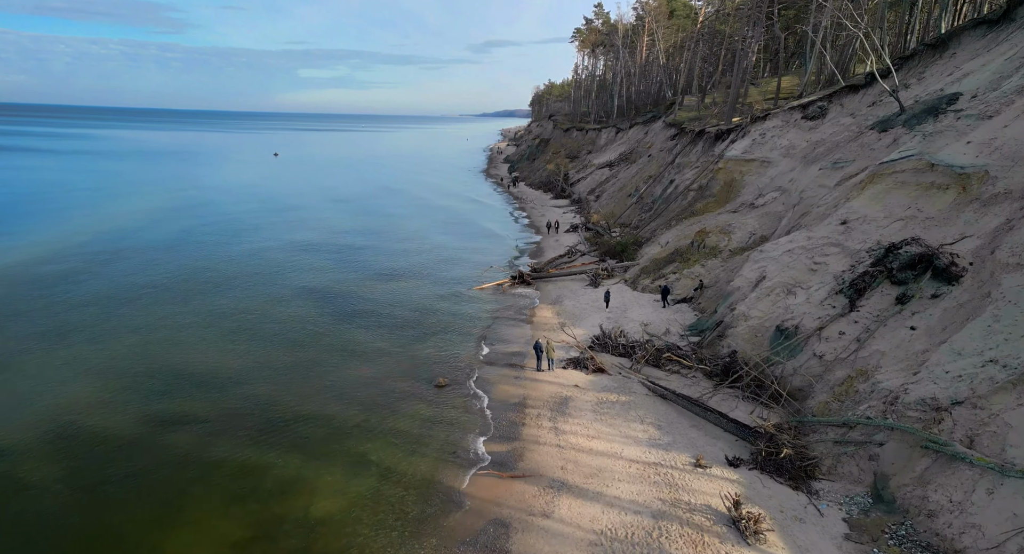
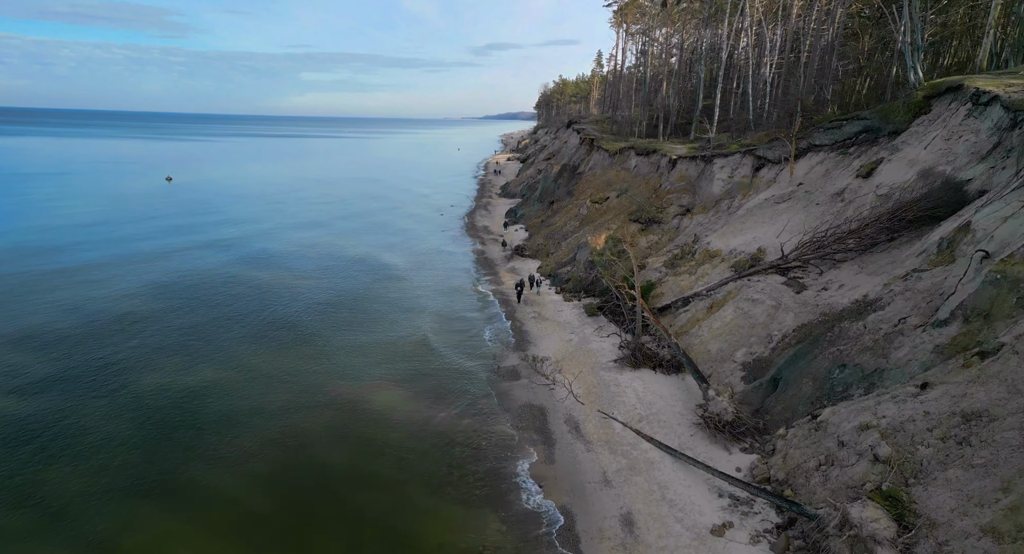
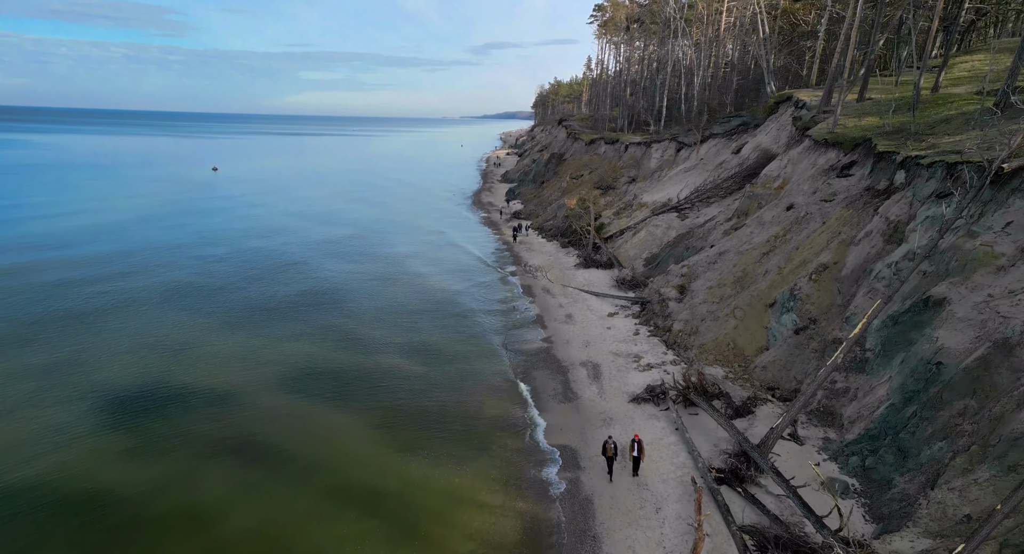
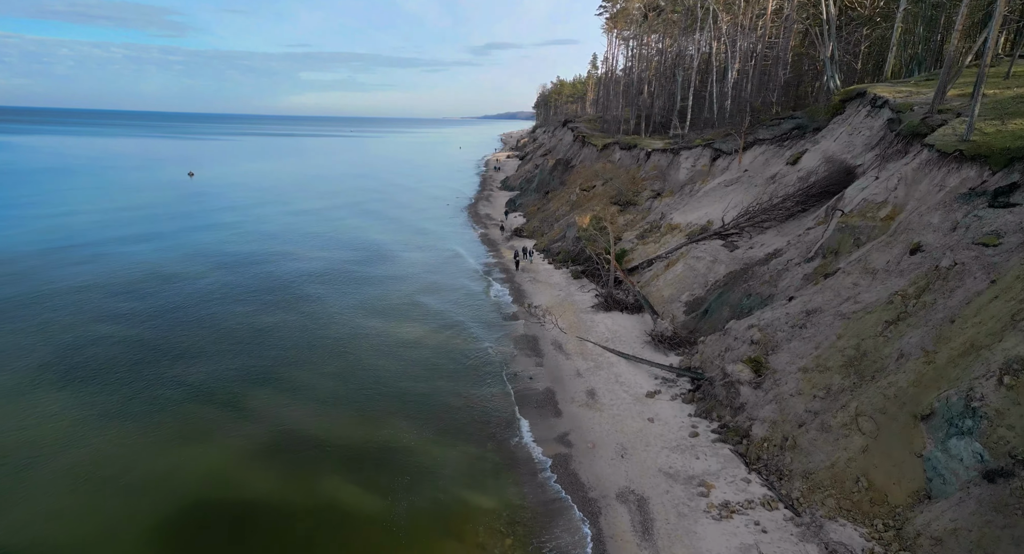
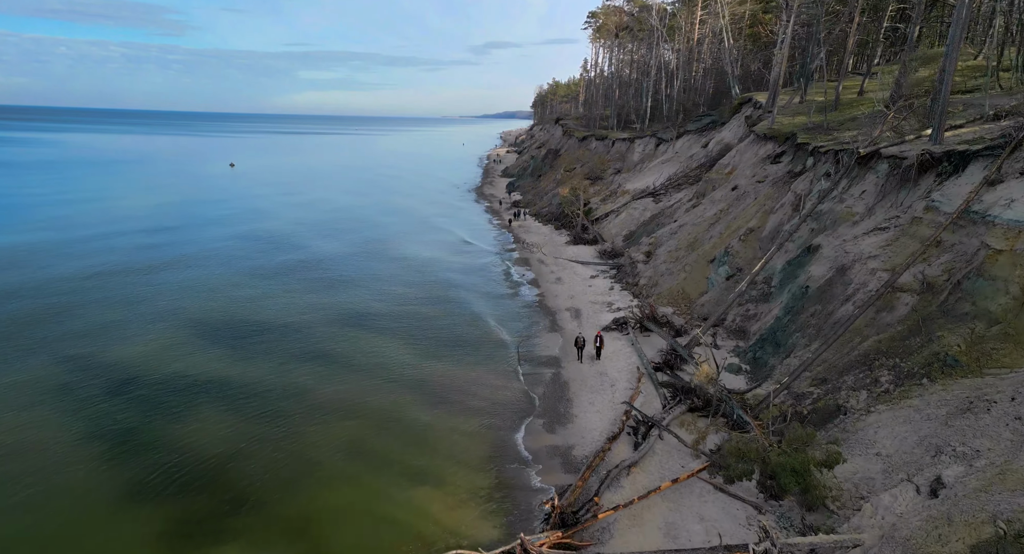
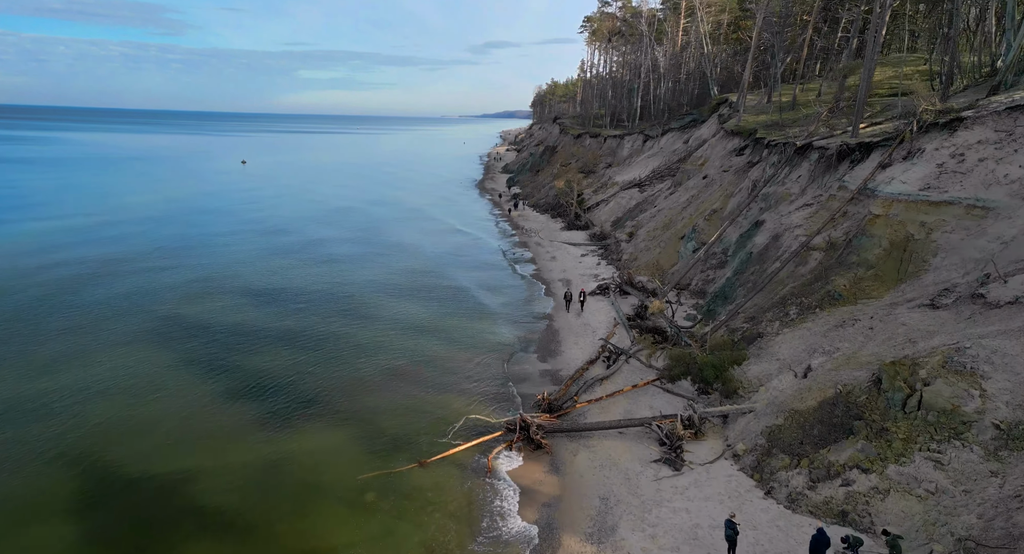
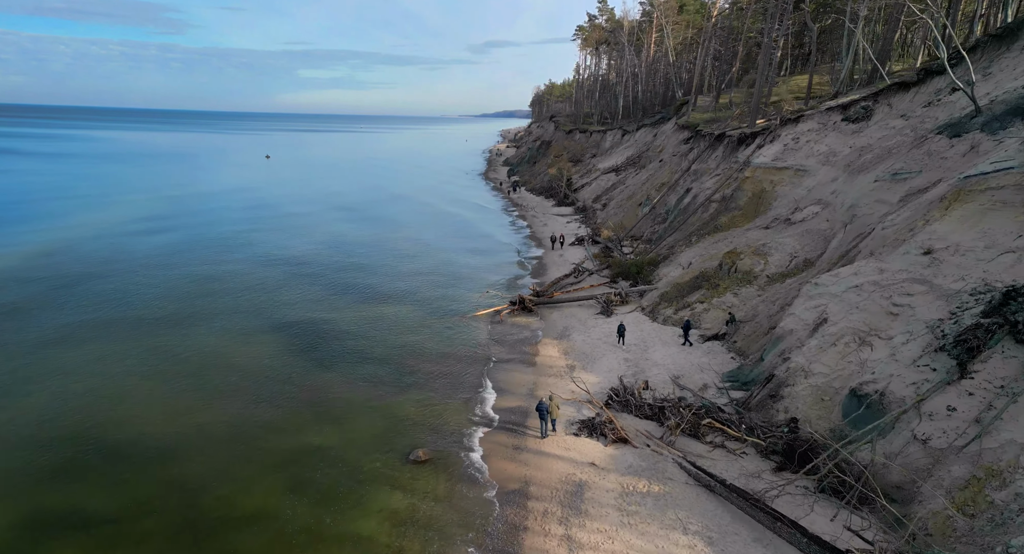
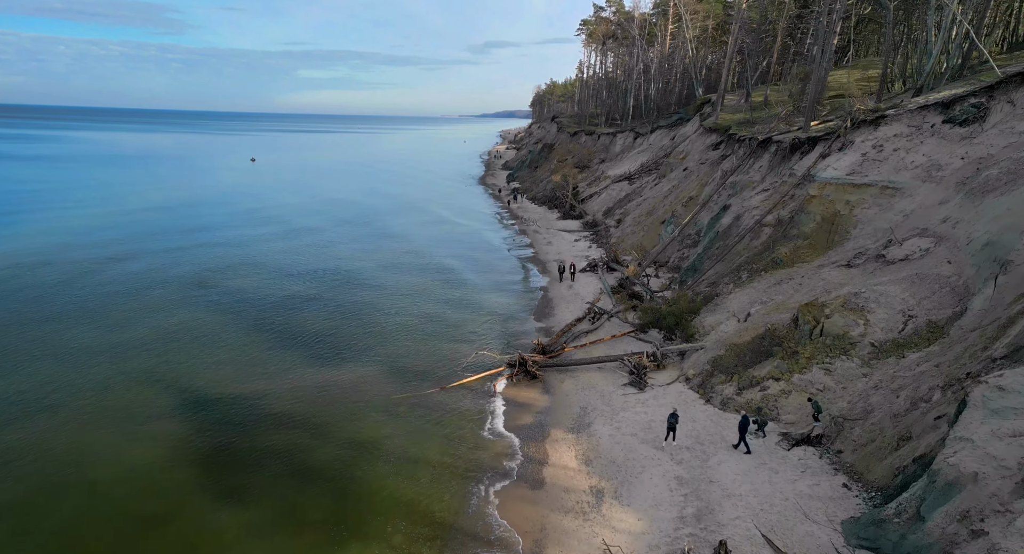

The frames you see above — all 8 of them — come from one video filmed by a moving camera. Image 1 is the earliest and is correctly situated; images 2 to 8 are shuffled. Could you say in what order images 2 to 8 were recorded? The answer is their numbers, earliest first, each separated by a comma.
7, 8, 6, 5, 3, 4, 2
